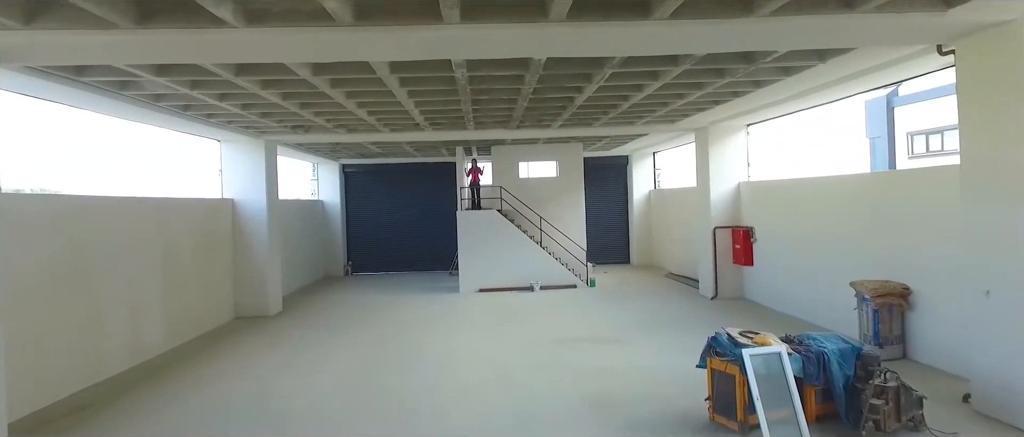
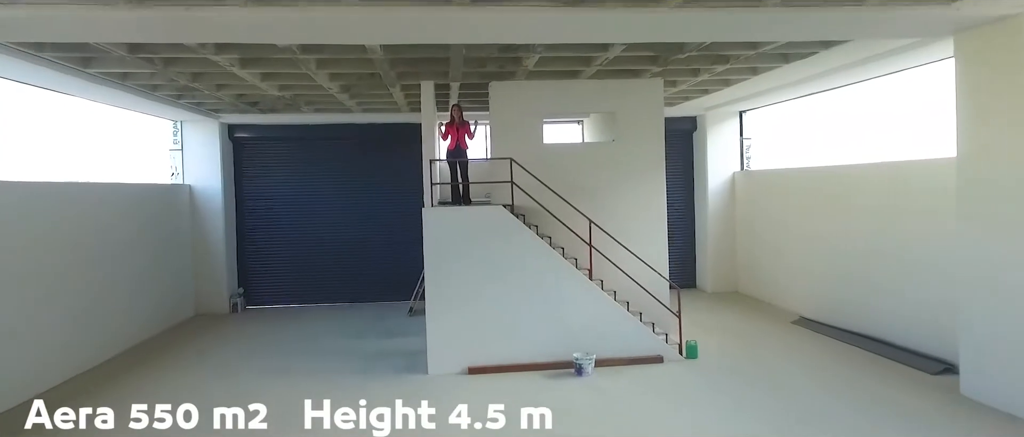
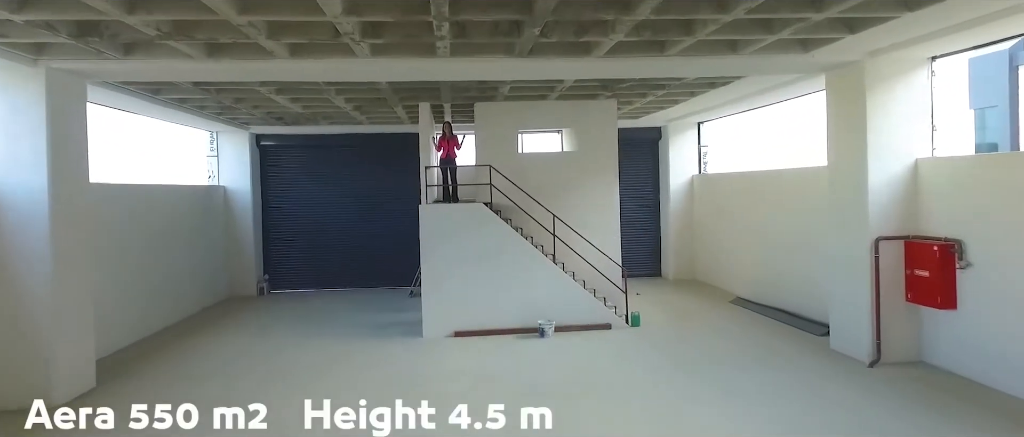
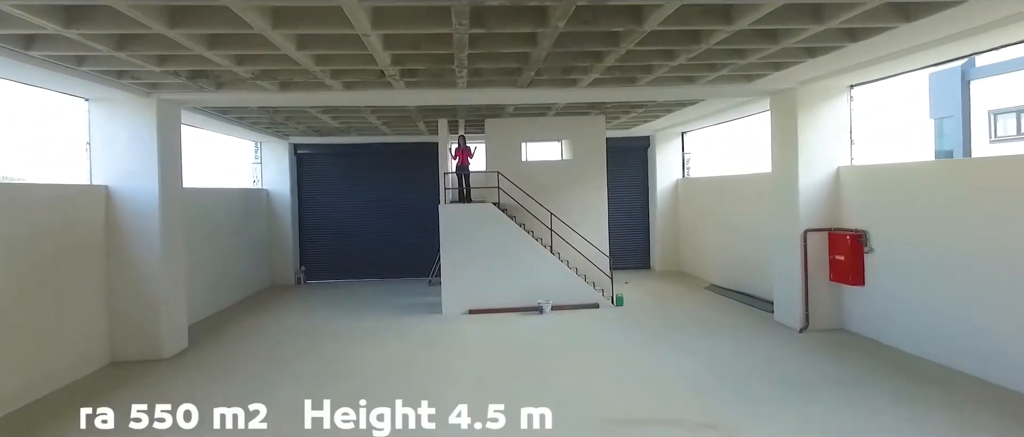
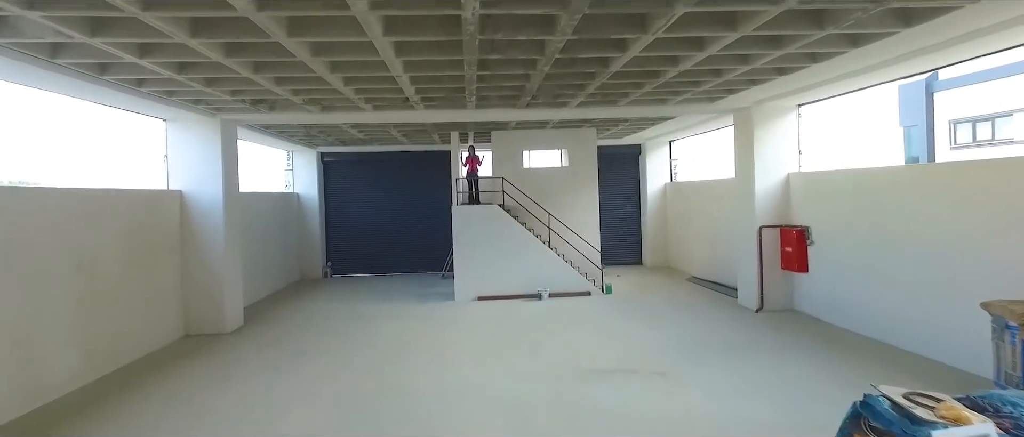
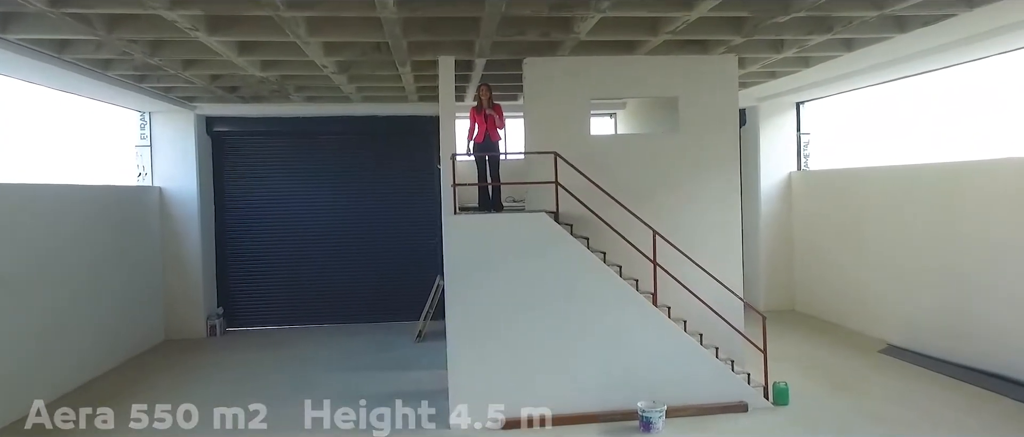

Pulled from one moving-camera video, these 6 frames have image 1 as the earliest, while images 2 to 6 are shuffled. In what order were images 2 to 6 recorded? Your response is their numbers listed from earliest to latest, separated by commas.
5, 4, 3, 2, 6
